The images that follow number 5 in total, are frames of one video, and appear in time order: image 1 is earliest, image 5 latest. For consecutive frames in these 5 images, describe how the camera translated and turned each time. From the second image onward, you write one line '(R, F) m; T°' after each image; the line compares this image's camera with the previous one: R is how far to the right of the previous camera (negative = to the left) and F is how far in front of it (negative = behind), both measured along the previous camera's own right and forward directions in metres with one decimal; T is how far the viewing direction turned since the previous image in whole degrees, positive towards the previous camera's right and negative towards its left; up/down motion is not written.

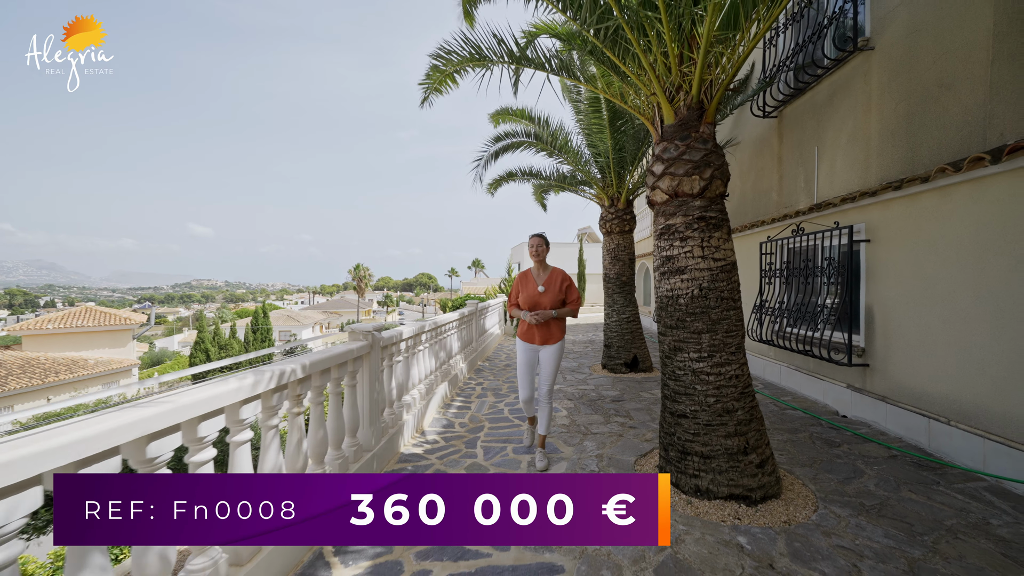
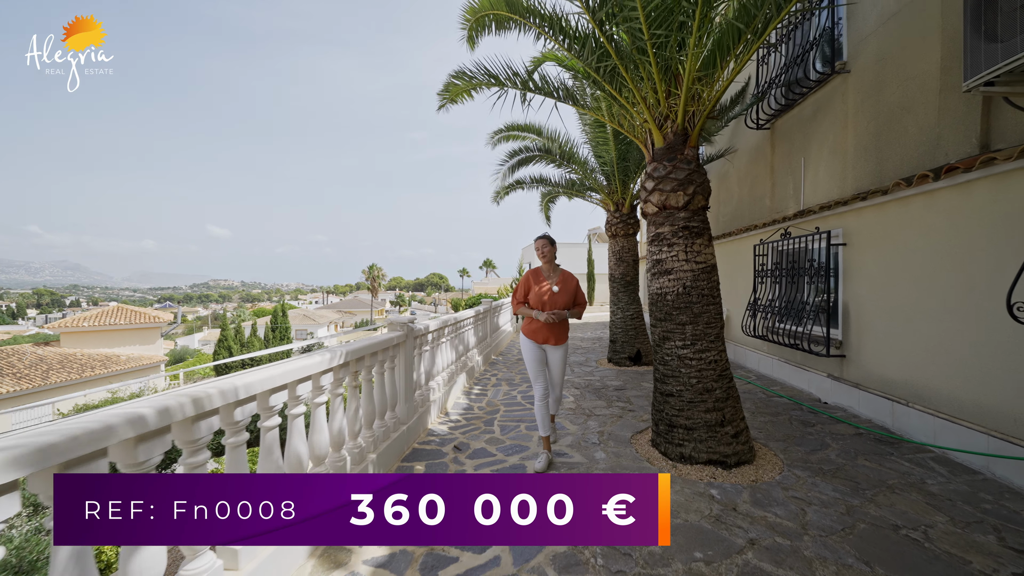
(0.0, -0.6) m; -2°
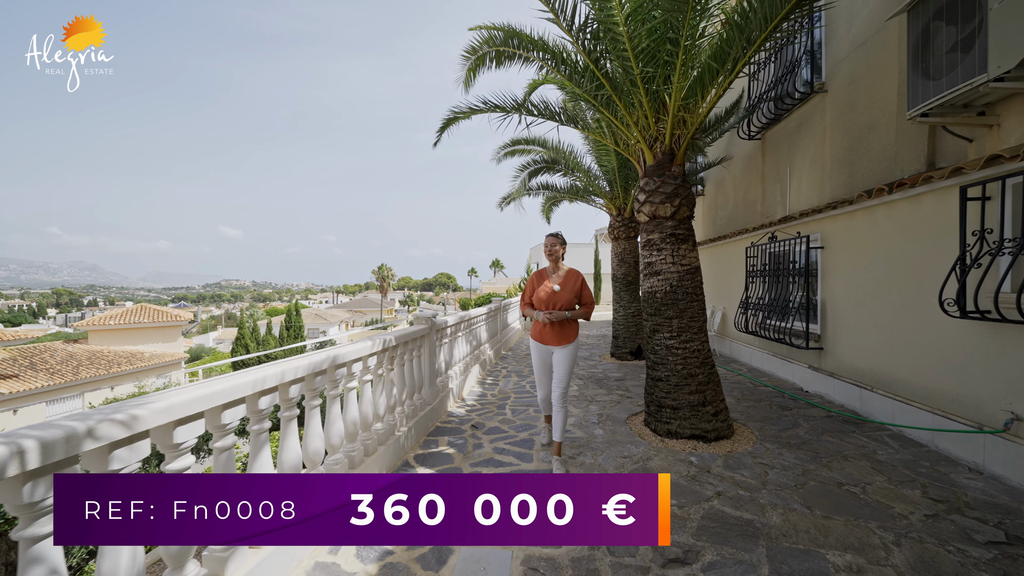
(0.0, -0.6) m; -1°
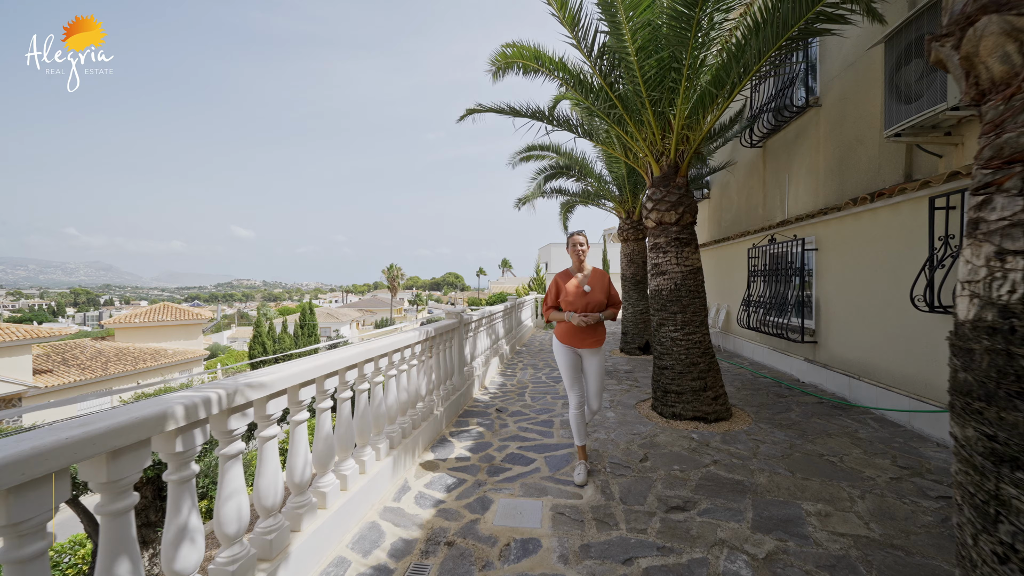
(-0.2, -0.6) m; -1°
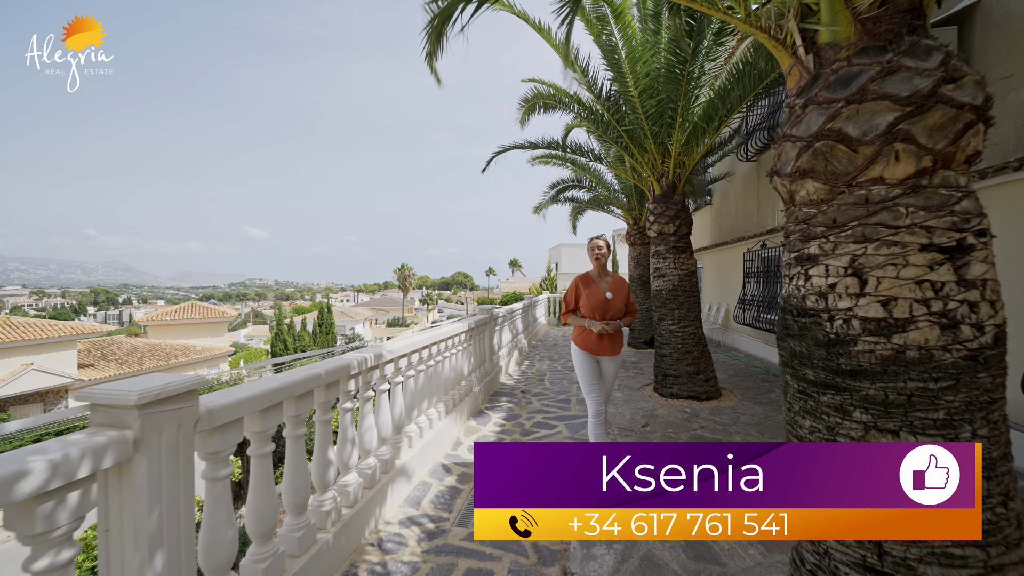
(-0.2, -0.9) m; -1°
